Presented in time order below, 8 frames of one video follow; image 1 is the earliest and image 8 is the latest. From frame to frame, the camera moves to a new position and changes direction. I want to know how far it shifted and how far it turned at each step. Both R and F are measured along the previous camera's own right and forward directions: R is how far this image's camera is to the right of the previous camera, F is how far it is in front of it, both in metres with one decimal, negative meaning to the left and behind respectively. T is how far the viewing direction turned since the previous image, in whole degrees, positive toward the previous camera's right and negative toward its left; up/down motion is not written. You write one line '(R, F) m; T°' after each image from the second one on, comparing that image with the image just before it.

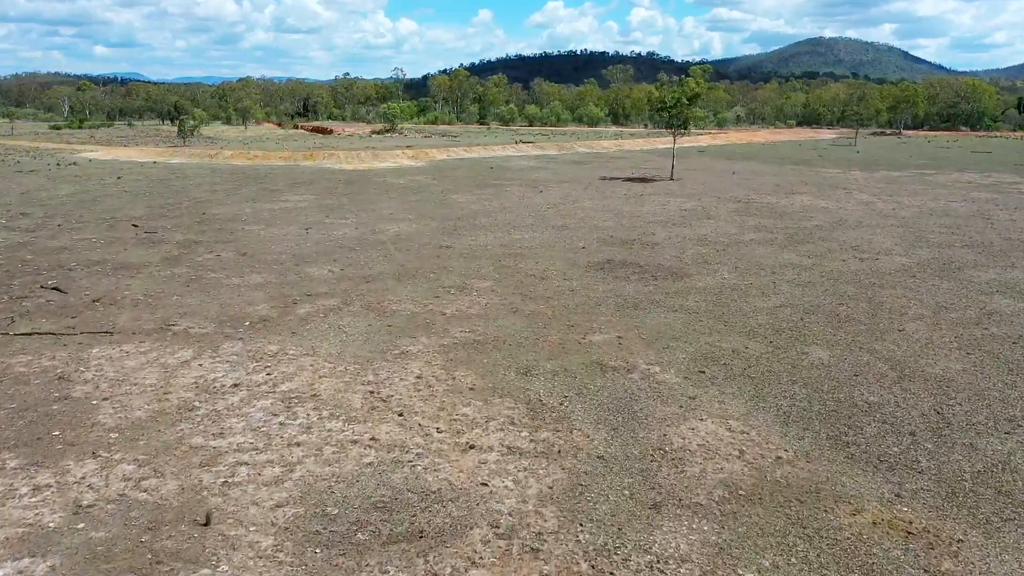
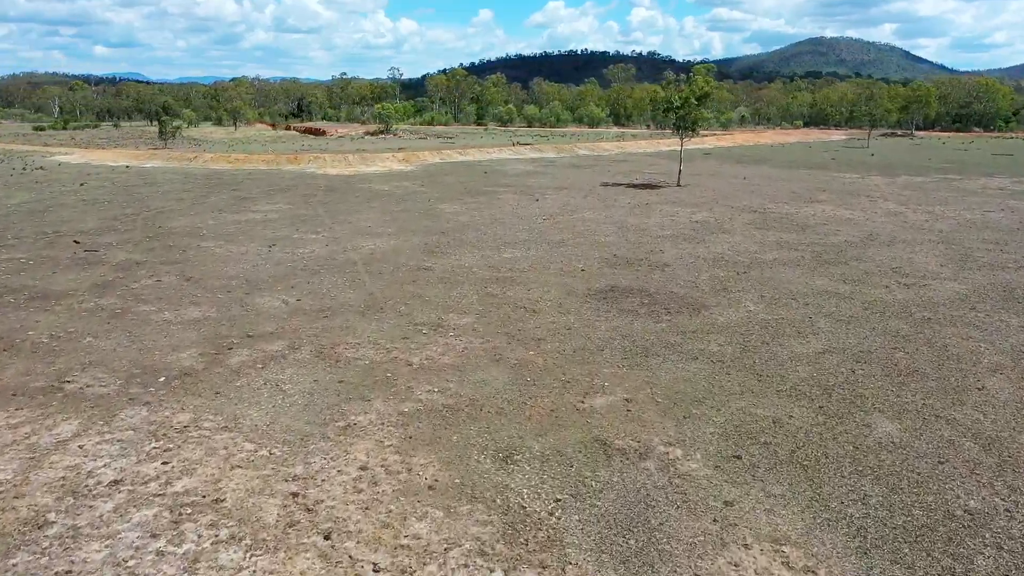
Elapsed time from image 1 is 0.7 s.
(+0.2, +2.5) m; 0°
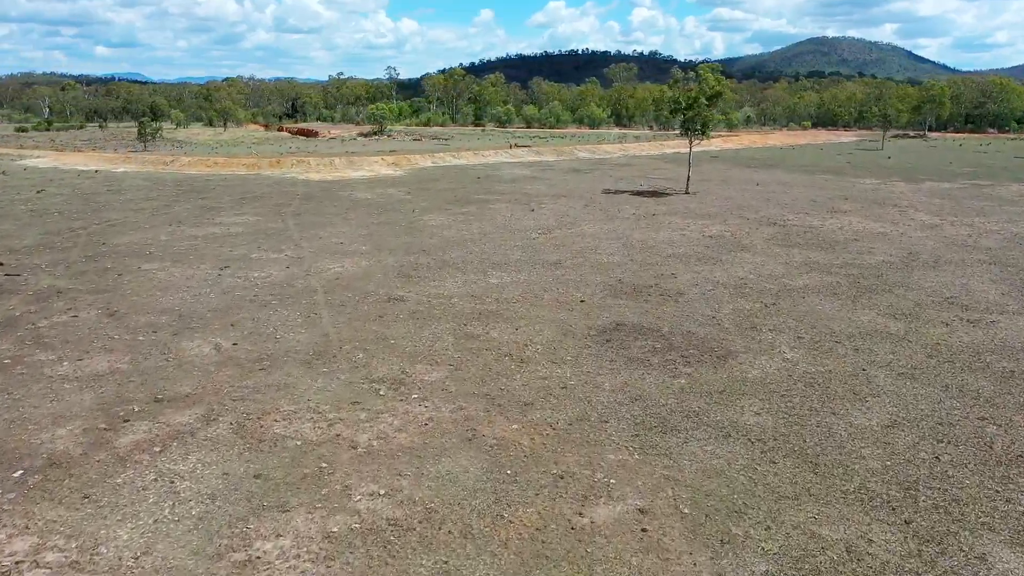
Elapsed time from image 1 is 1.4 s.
(+0.3, +2.5) m; 0°
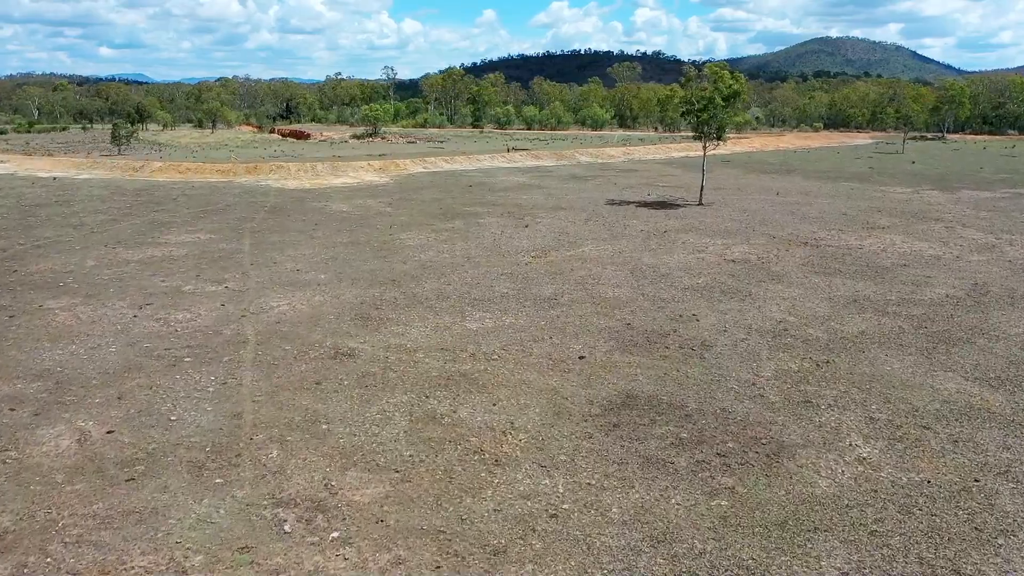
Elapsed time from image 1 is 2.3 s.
(+0.3, +3.0) m; 0°
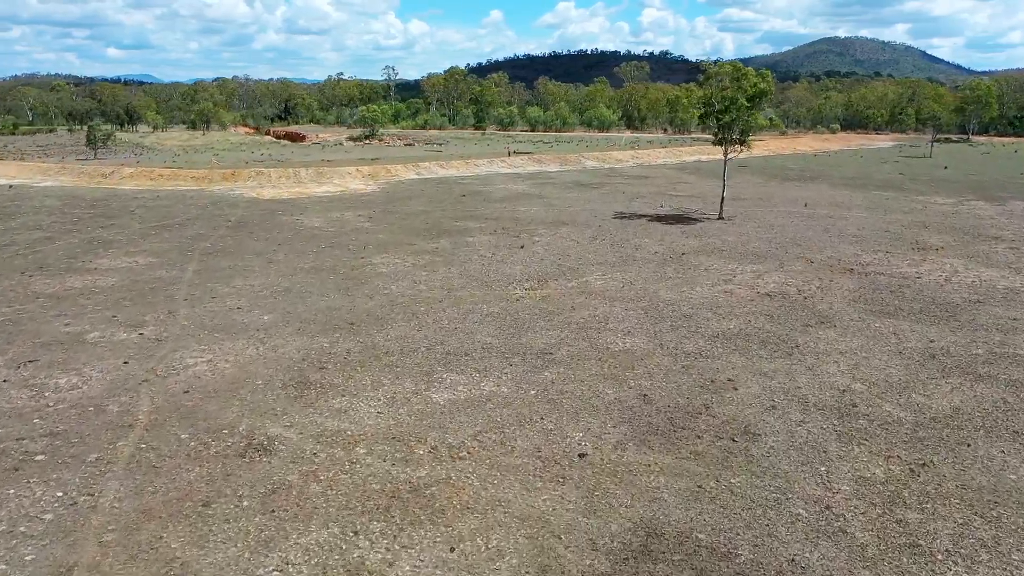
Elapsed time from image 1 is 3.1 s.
(+0.3, +3.0) m; 0°
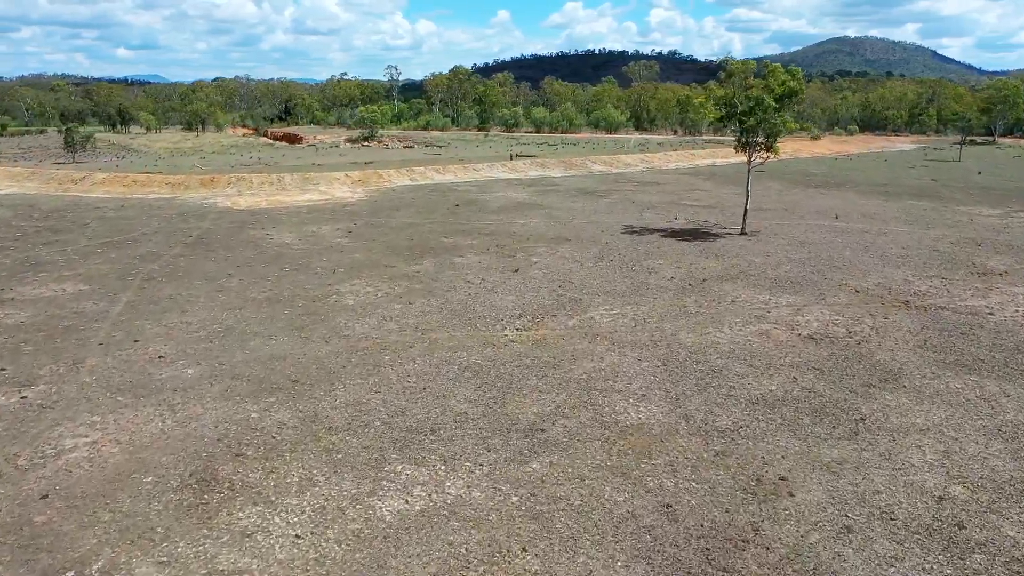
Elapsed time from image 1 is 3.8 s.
(+0.3, +2.6) m; -1°
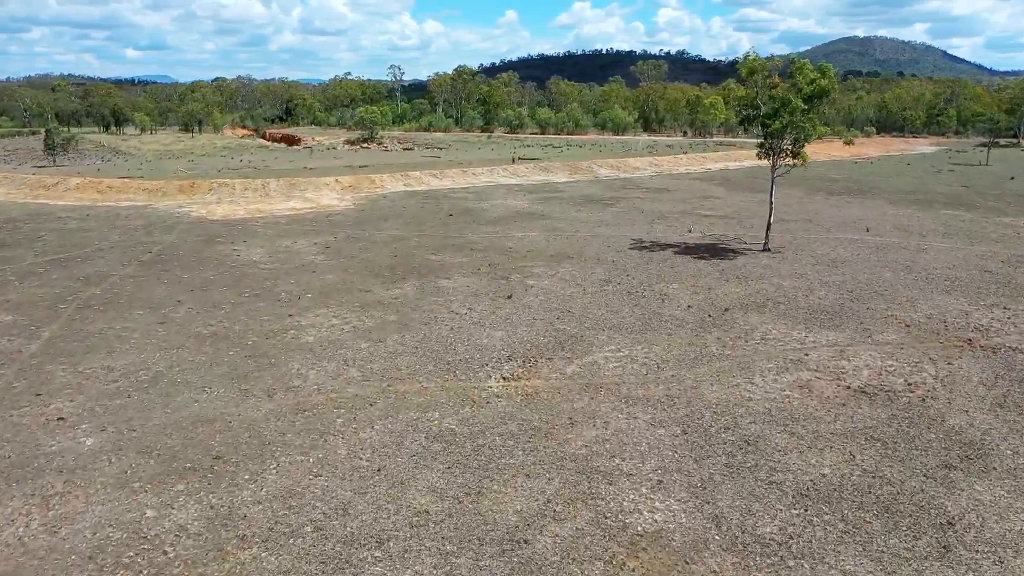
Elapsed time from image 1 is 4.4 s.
(+0.3, +2.1) m; -1°
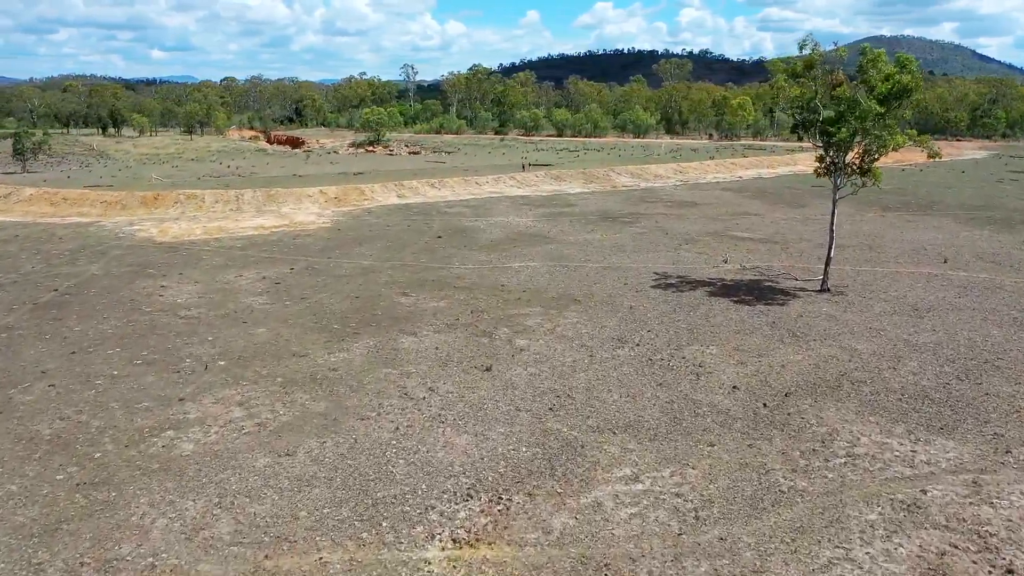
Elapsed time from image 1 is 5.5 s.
(+0.5, +3.7) m; -1°
